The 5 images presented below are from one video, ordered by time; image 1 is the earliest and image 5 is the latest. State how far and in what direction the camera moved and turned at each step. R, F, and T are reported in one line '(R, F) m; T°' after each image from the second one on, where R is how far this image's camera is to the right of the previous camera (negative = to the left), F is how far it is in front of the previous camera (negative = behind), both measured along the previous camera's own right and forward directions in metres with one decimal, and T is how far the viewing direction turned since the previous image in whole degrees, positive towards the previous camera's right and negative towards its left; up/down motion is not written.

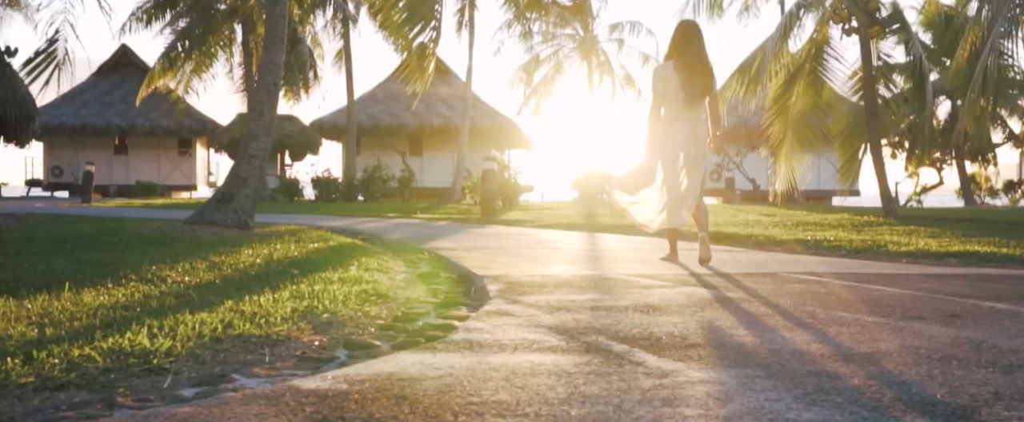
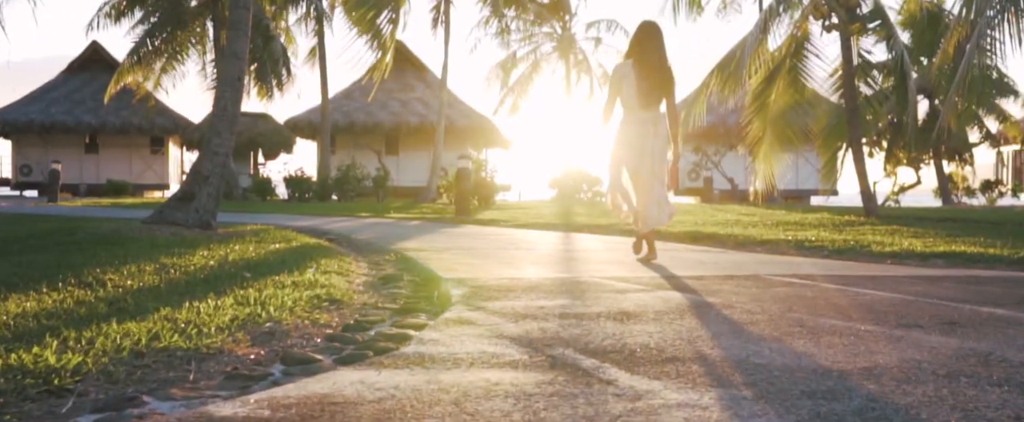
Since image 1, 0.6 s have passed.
(+0.1, +0.4) m; +1°
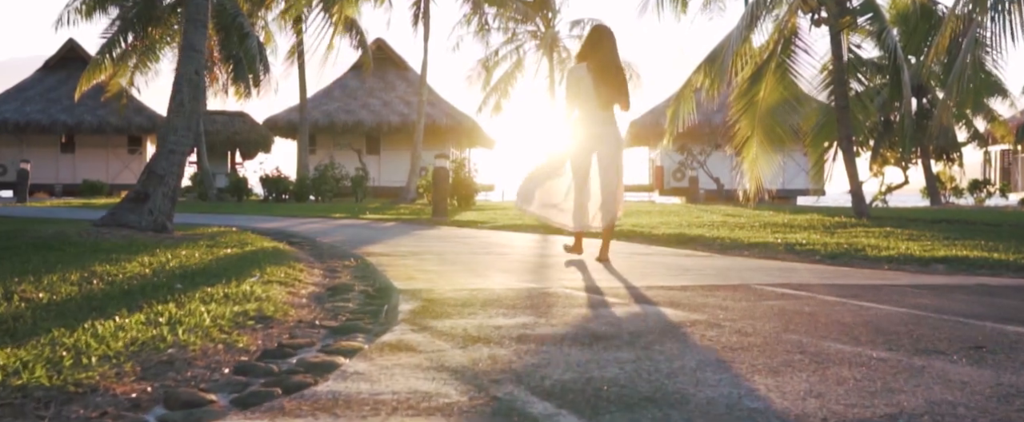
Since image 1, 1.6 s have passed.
(+0.1, +0.6) m; +1°
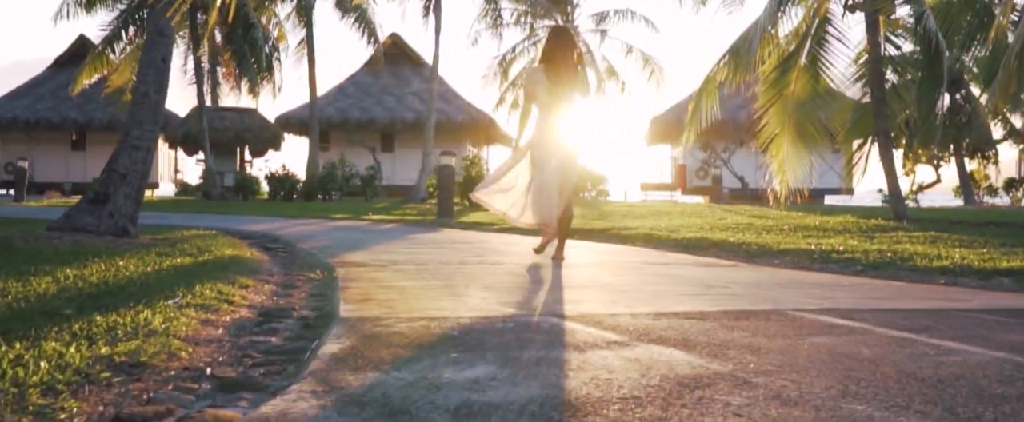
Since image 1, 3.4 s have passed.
(+0.2, +1.1) m; -1°
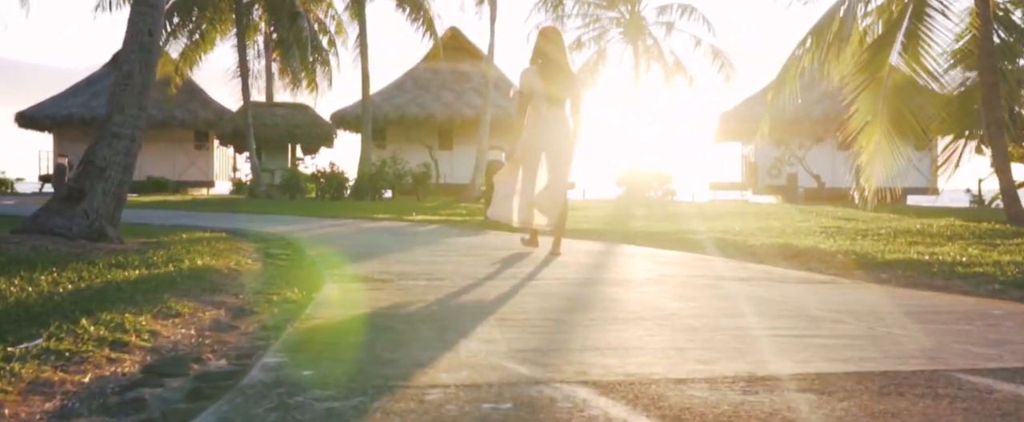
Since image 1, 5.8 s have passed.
(+0.2, +1.6) m; -4°
